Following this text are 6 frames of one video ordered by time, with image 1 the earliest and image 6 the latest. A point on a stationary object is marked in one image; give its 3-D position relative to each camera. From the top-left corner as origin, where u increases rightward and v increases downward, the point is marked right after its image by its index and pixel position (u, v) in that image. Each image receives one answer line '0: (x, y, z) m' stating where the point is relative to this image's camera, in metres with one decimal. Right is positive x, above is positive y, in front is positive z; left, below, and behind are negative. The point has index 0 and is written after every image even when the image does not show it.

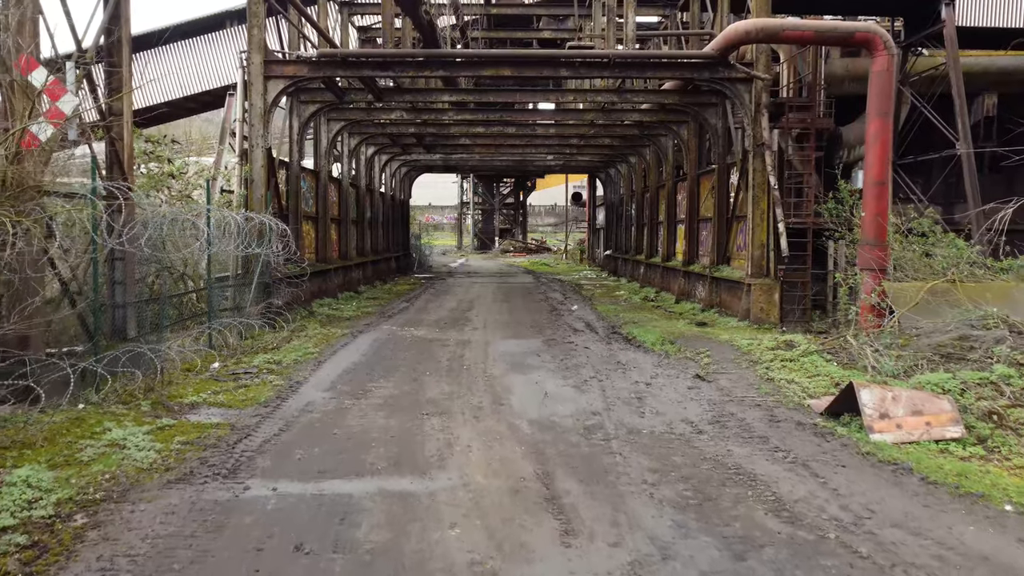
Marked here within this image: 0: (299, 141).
0: (-3.8, +2.6, +13.5) m
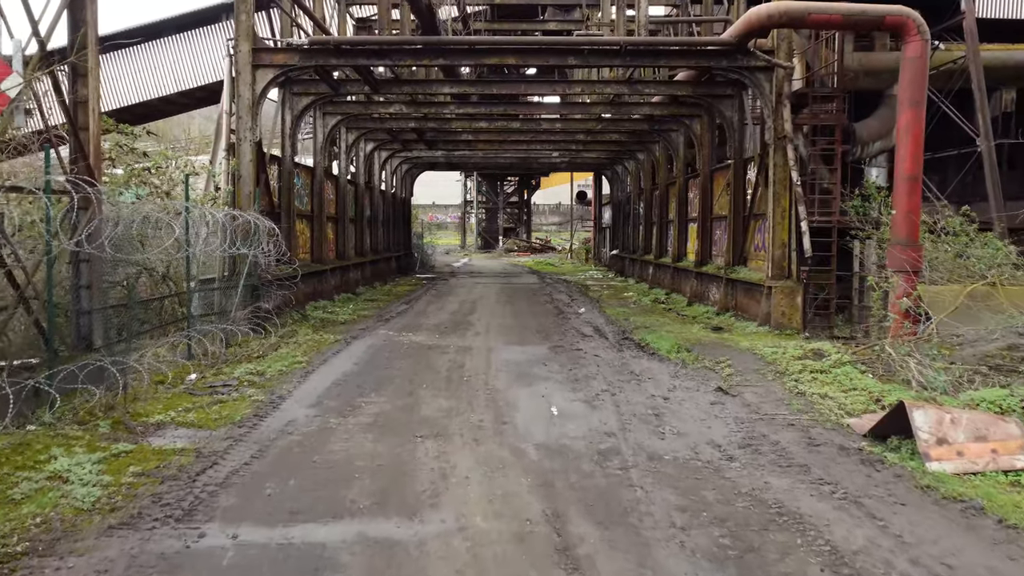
0: (-3.7, +2.5, +12.8) m
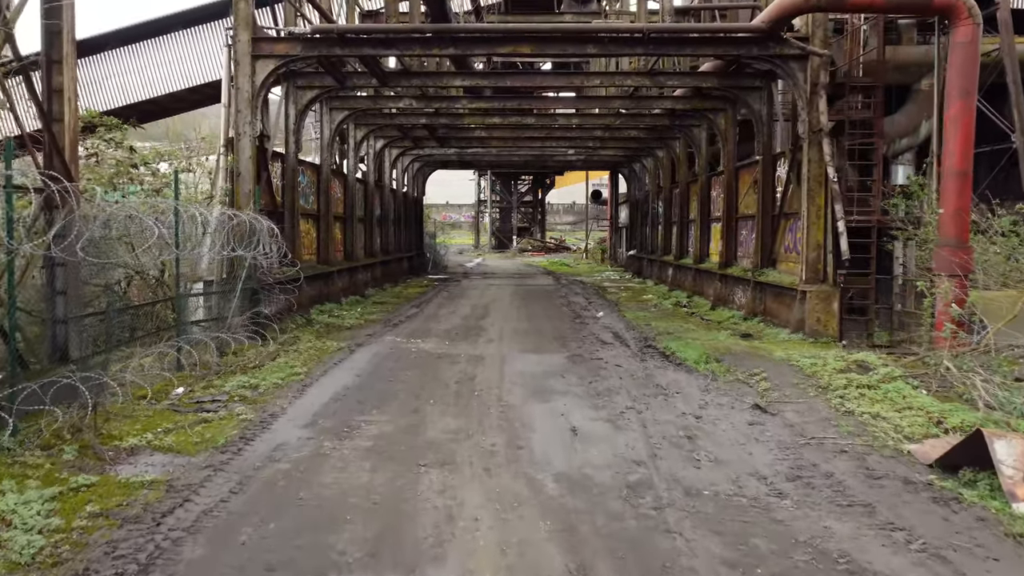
0: (-3.4, +2.5, +12.2) m
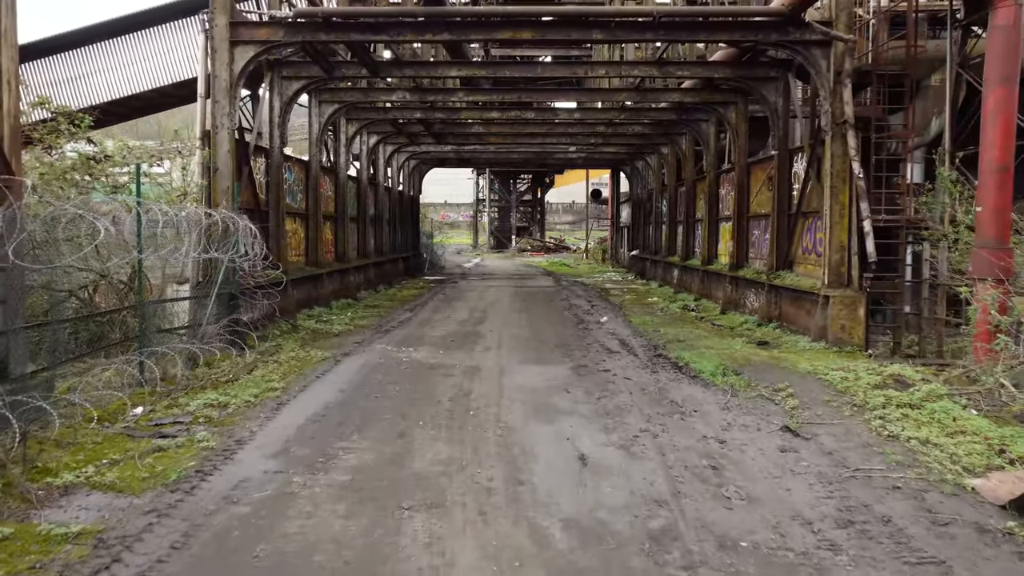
0: (-3.5, +2.4, +11.5) m
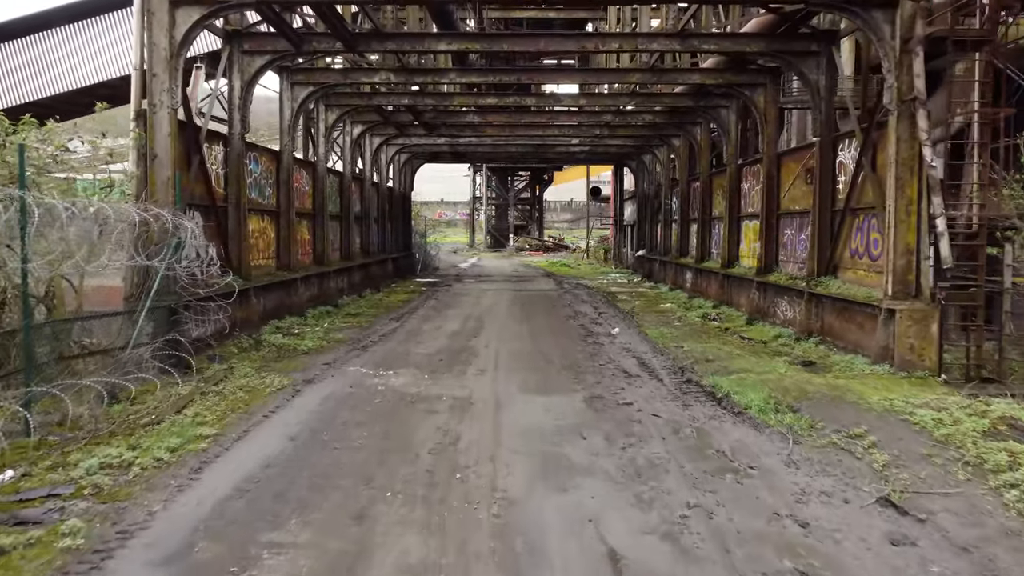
0: (-3.5, +2.3, +9.9) m
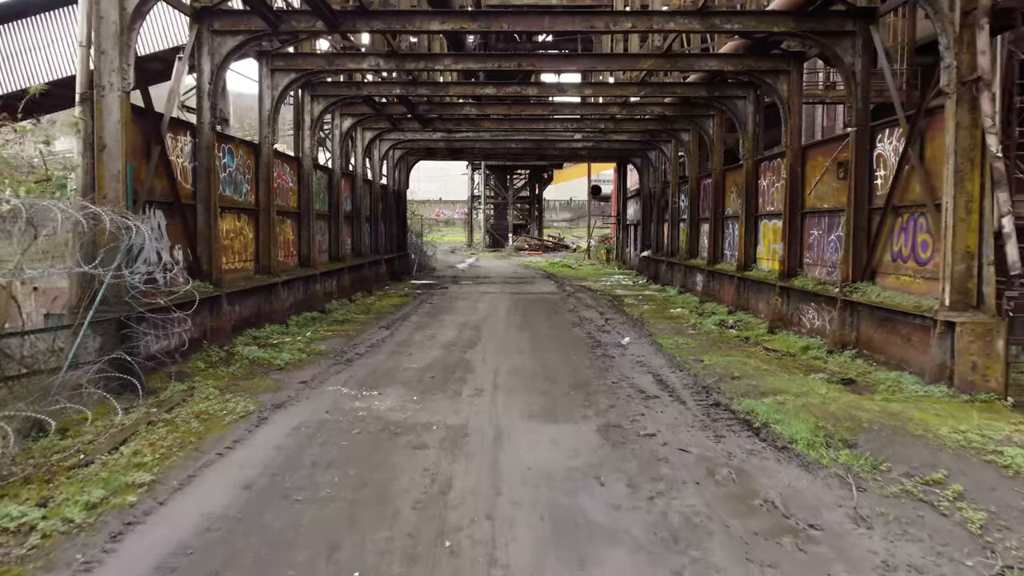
0: (-3.5, +2.2, +8.9) m
